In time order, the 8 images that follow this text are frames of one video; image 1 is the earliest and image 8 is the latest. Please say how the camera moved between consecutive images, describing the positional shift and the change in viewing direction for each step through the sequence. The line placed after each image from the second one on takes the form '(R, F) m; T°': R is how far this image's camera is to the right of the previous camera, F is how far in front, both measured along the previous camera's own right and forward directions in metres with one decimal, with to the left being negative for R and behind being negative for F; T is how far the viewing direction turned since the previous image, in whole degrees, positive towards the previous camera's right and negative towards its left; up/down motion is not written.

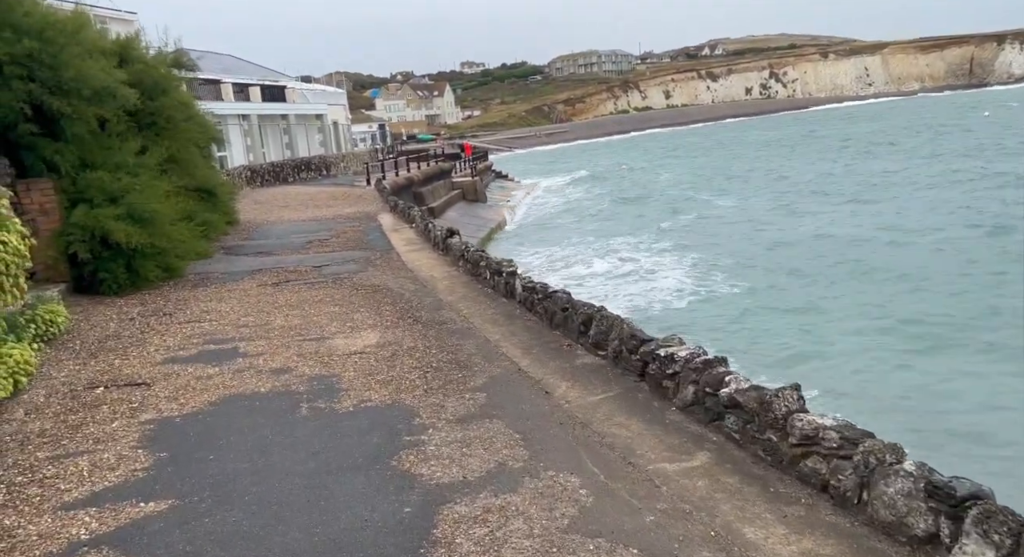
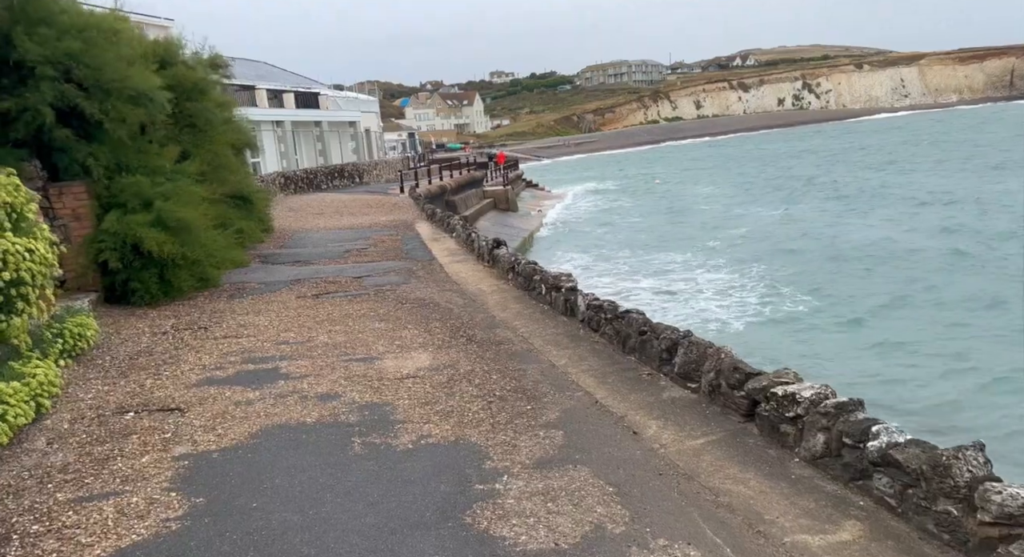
(-0.3, +0.8) m; -2°
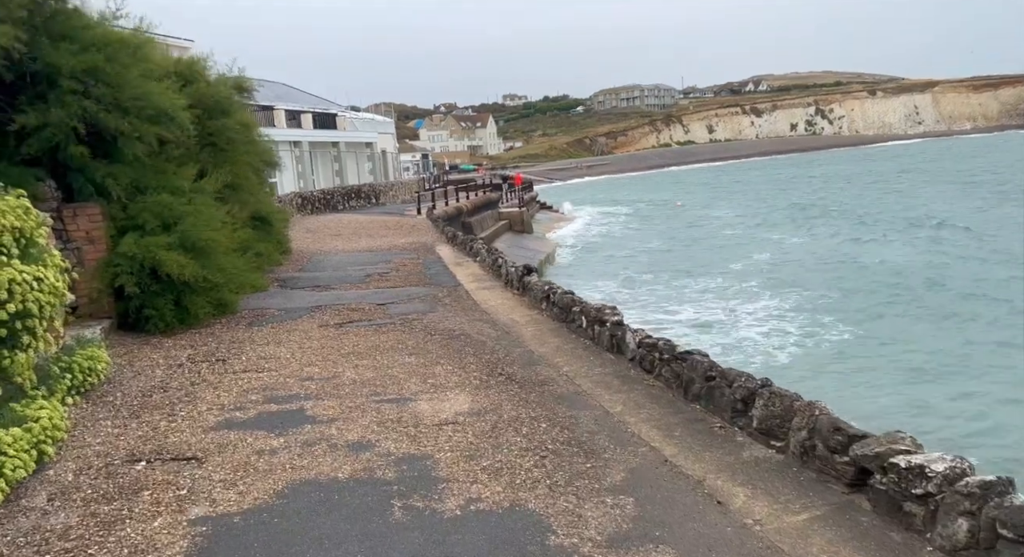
(-0.3, +0.7) m; -1°
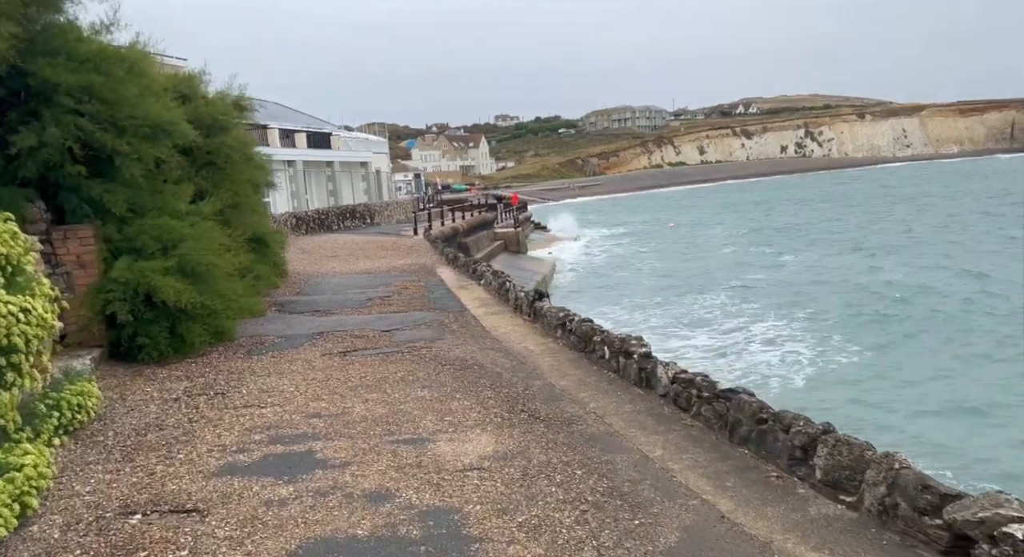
(-0.3, +0.6) m; +1°
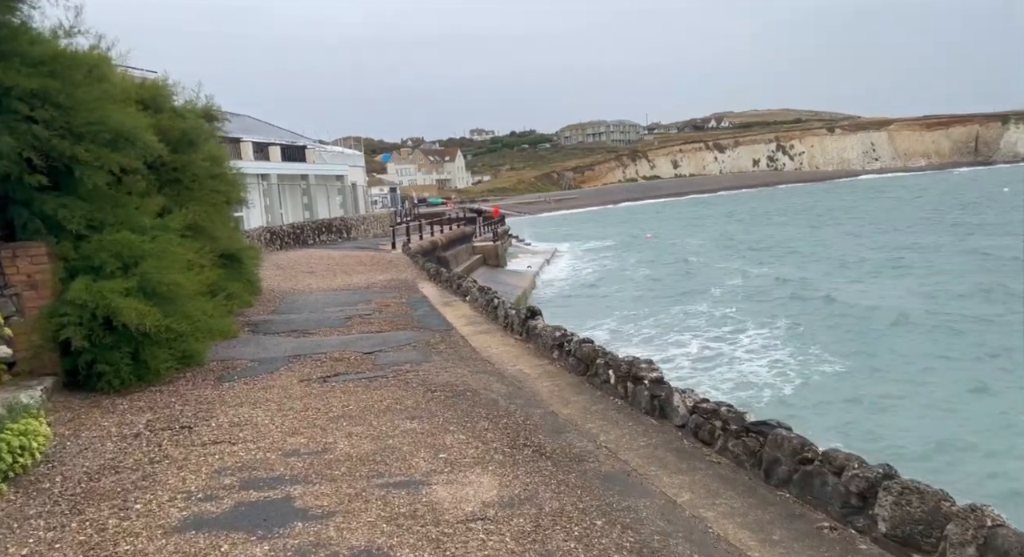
(-0.2, +0.8) m; +1°
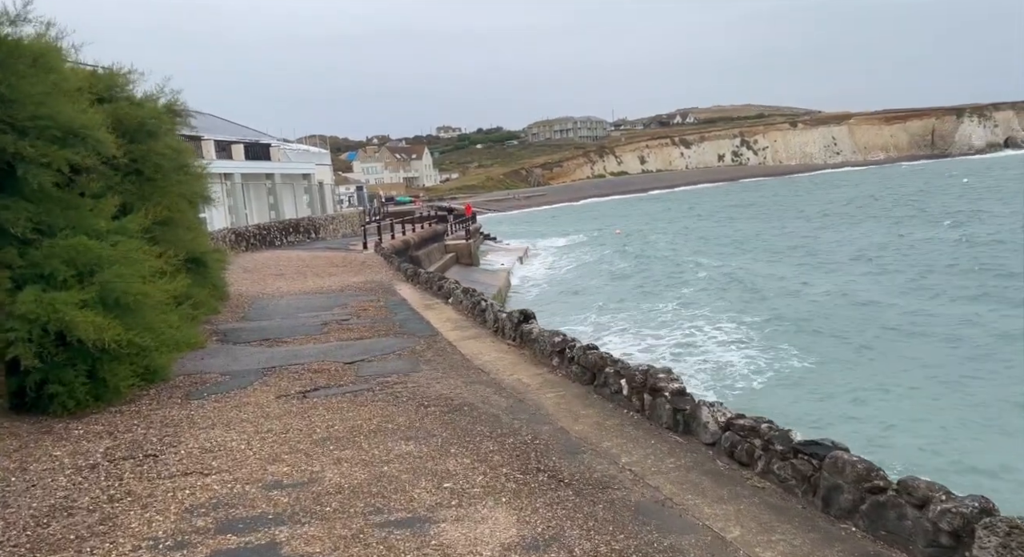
(-0.3, +0.8) m; +2°
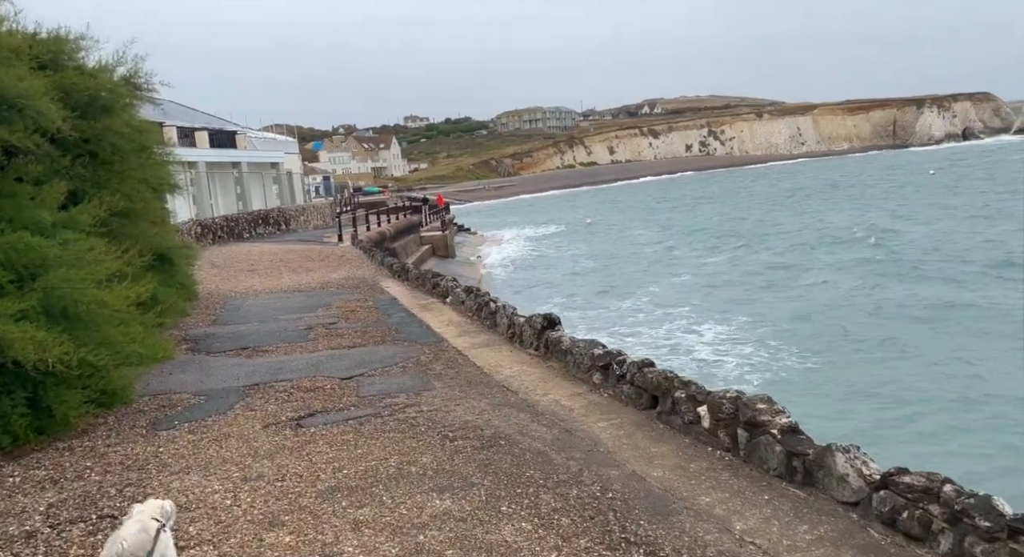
(-0.5, +1.6) m; +2°
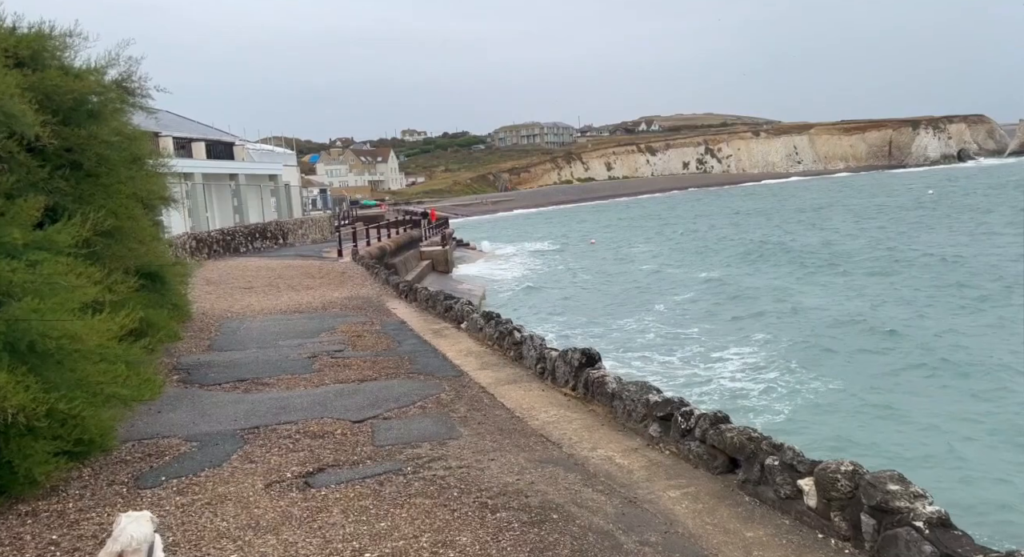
(-0.4, +1.1) m; 0°
